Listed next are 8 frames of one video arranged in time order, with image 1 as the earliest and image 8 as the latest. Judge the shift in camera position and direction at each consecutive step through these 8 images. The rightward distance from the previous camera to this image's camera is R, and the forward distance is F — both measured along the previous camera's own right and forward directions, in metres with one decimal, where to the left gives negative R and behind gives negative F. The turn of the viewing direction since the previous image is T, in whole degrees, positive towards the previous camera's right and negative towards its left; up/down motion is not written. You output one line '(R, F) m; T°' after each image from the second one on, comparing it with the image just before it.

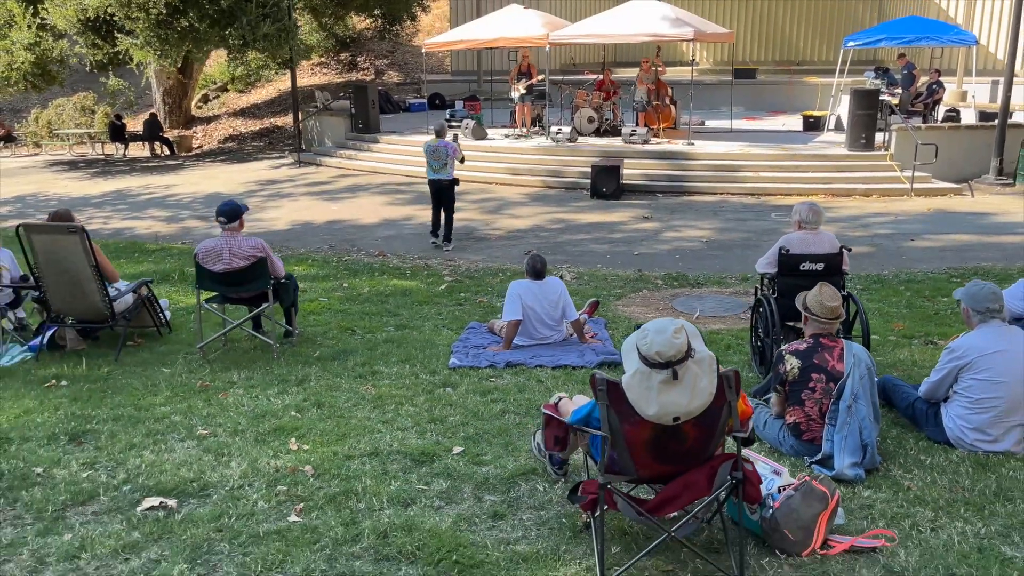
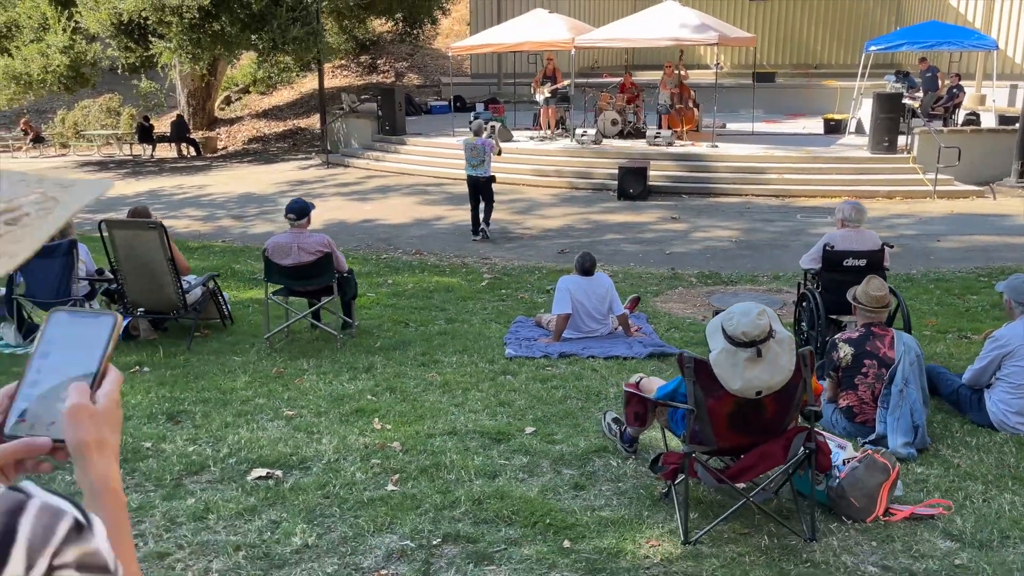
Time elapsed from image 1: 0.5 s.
(-0.3, -0.3) m; -1°
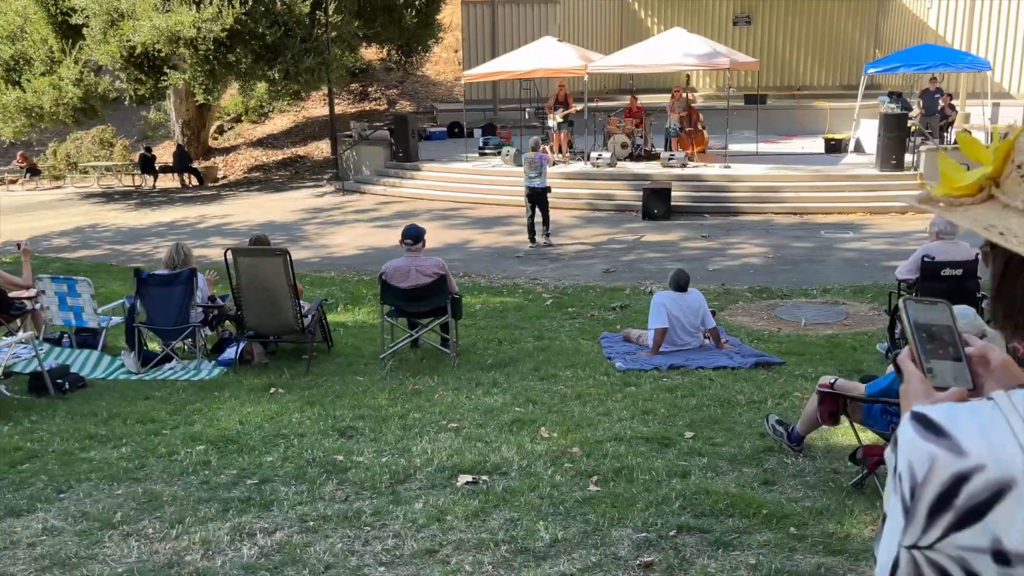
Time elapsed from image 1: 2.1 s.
(-1.1, -0.3) m; +2°
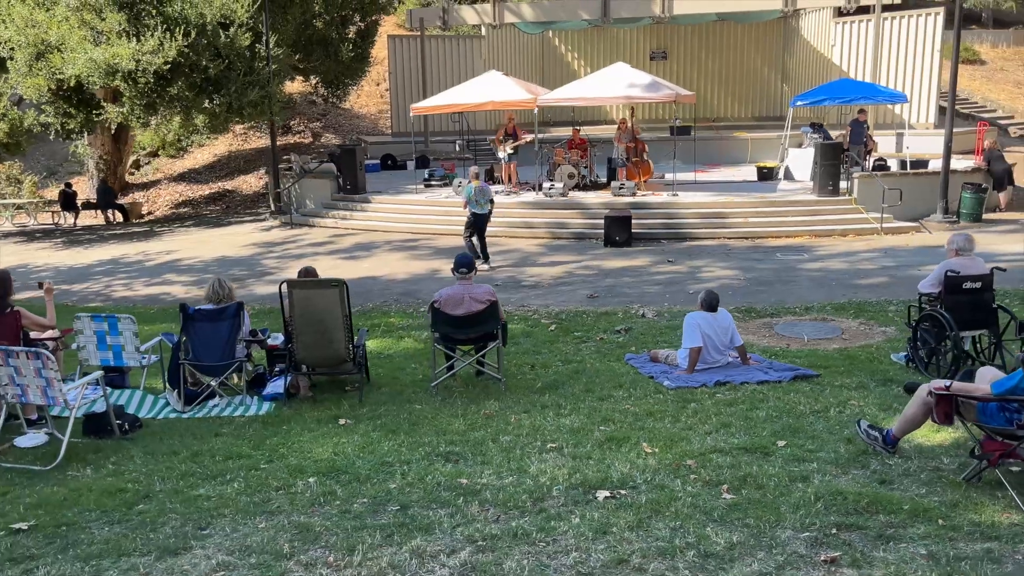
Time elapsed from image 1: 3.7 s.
(-1.1, -0.1) m; +6°
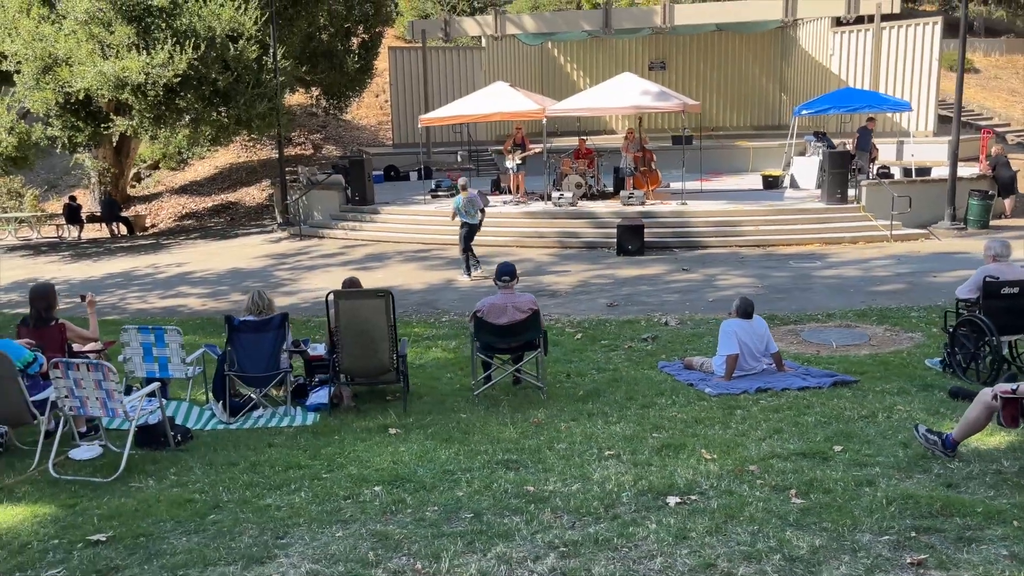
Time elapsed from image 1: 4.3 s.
(-0.4, 0.0) m; 0°
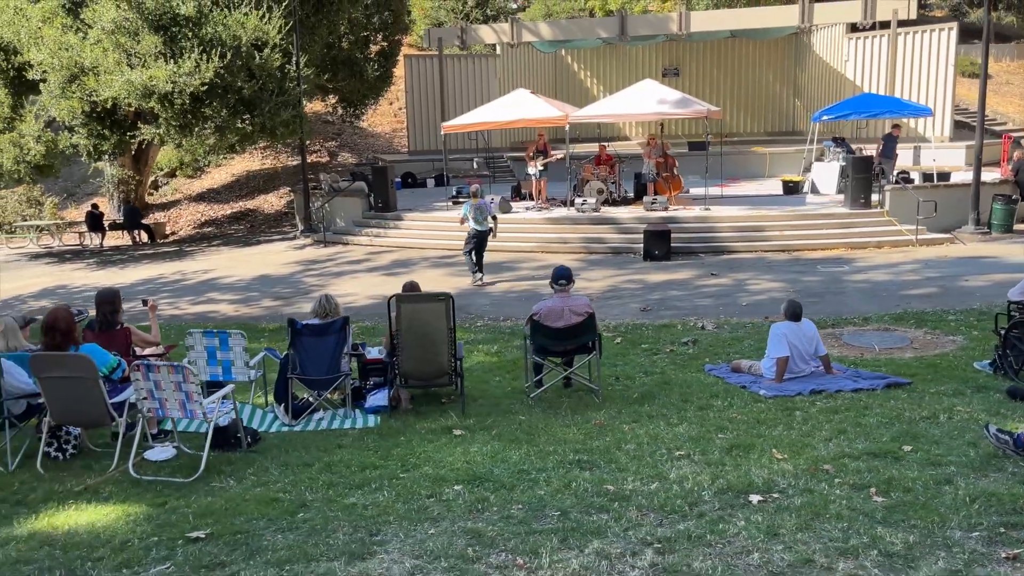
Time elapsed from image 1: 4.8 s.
(-0.4, -0.1) m; 0°
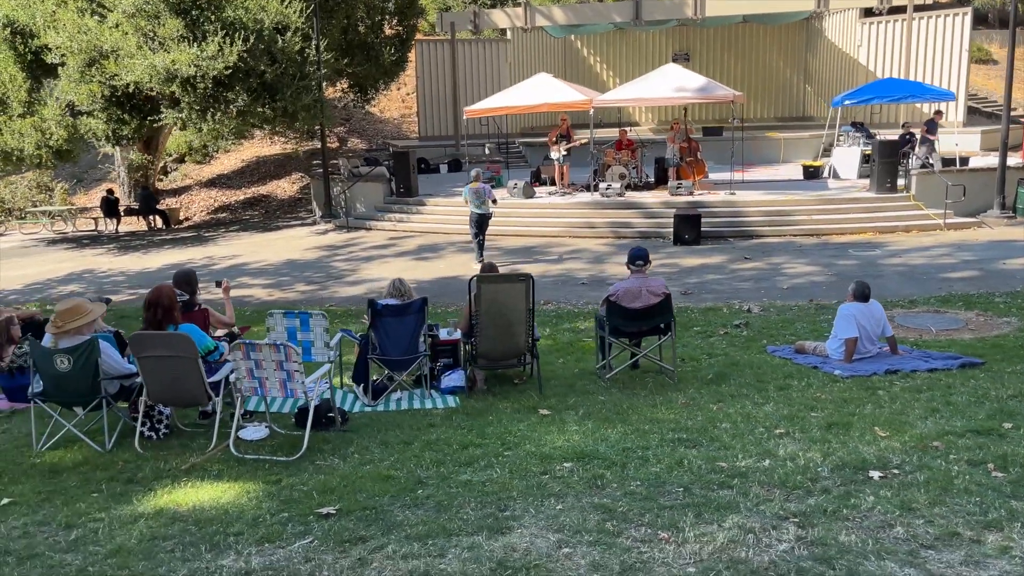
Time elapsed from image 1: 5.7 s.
(-0.6, 0.0) m; 0°
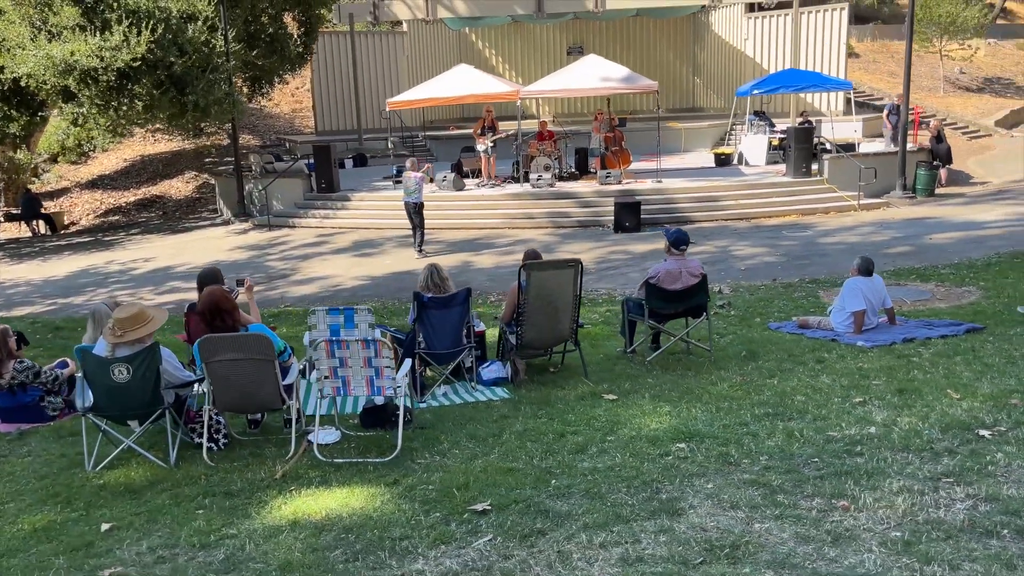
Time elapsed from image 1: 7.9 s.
(-1.3, +0.2) m; +8°
